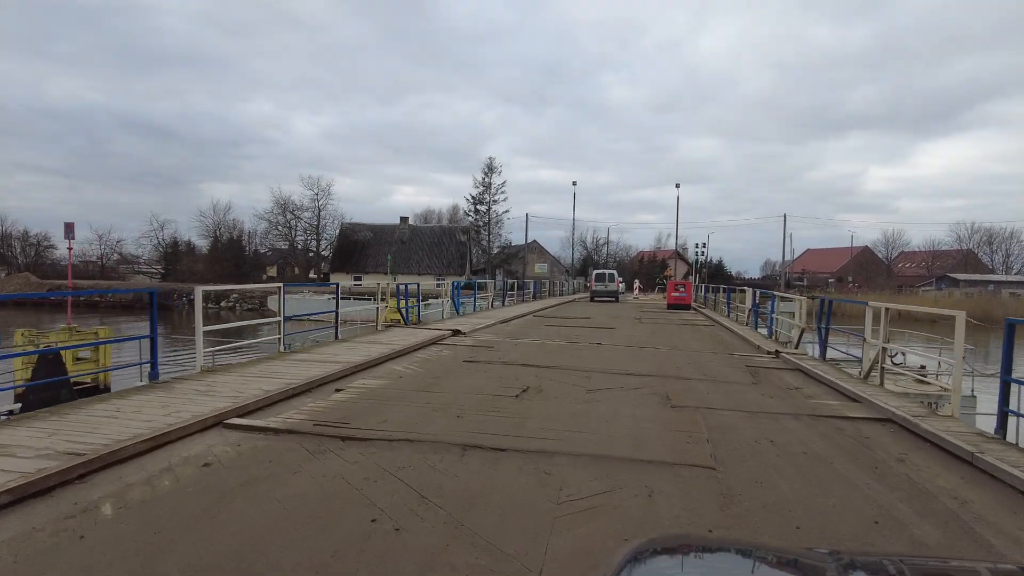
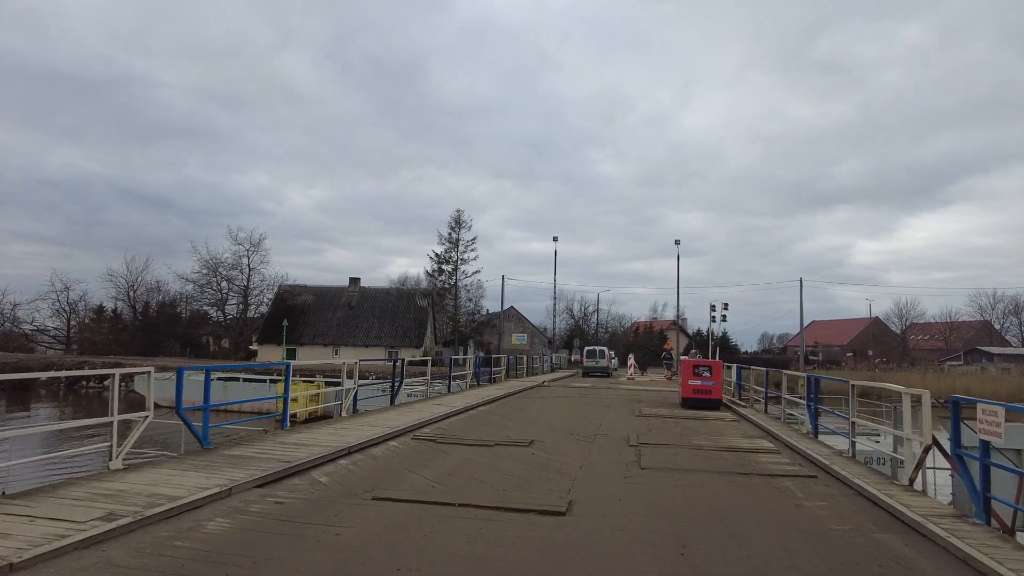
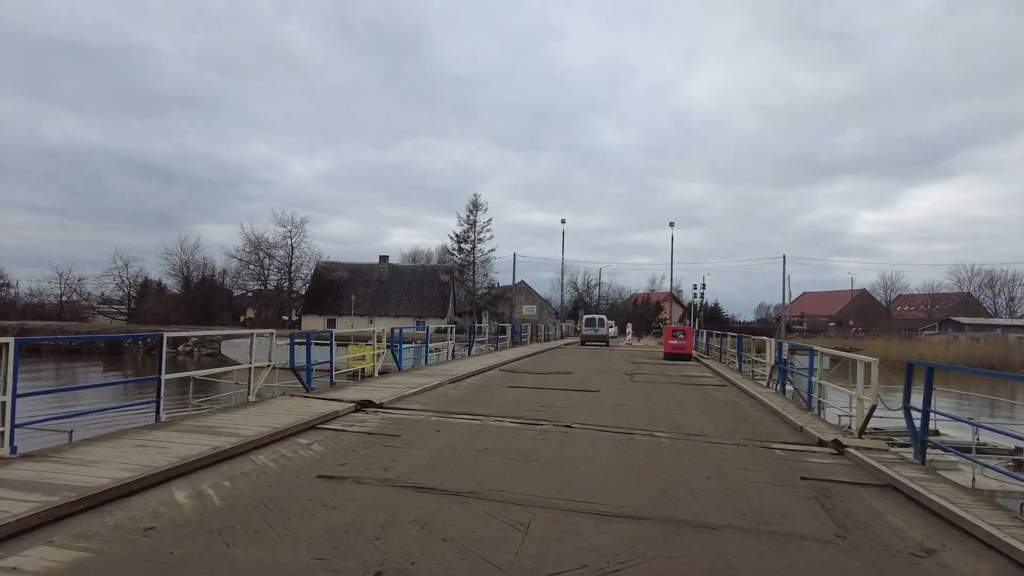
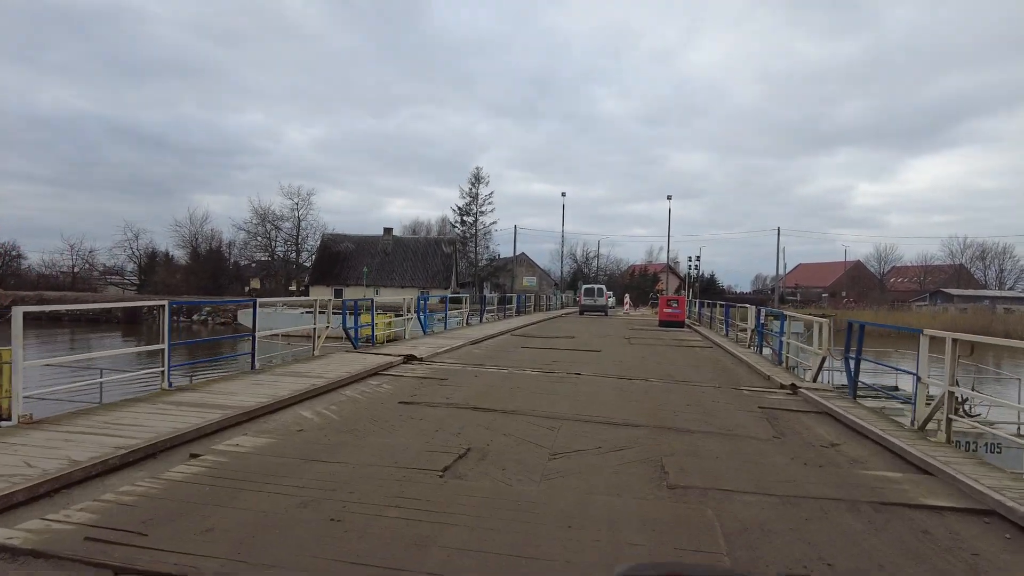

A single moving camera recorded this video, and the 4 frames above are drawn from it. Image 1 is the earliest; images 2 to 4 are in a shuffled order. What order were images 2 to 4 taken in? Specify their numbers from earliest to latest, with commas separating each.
4, 3, 2
